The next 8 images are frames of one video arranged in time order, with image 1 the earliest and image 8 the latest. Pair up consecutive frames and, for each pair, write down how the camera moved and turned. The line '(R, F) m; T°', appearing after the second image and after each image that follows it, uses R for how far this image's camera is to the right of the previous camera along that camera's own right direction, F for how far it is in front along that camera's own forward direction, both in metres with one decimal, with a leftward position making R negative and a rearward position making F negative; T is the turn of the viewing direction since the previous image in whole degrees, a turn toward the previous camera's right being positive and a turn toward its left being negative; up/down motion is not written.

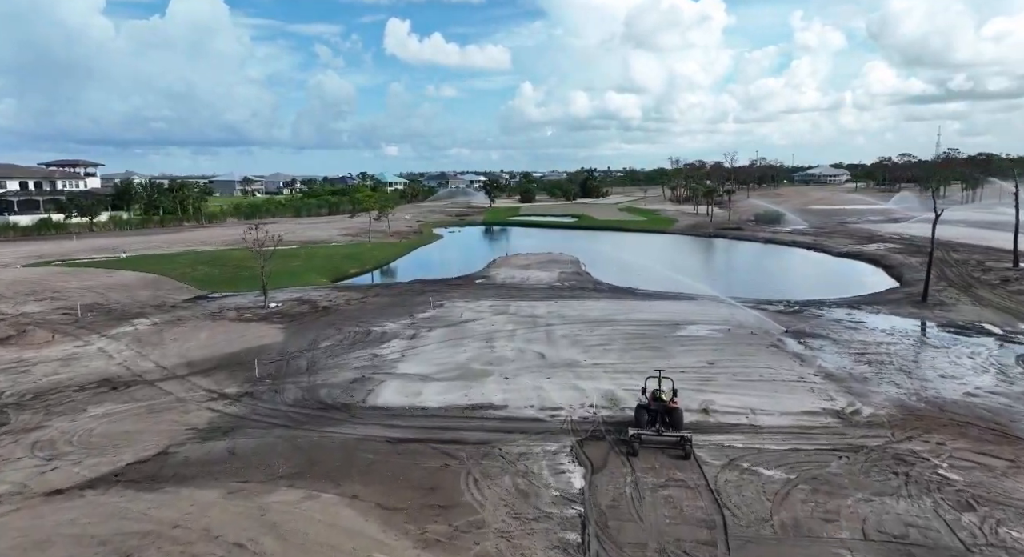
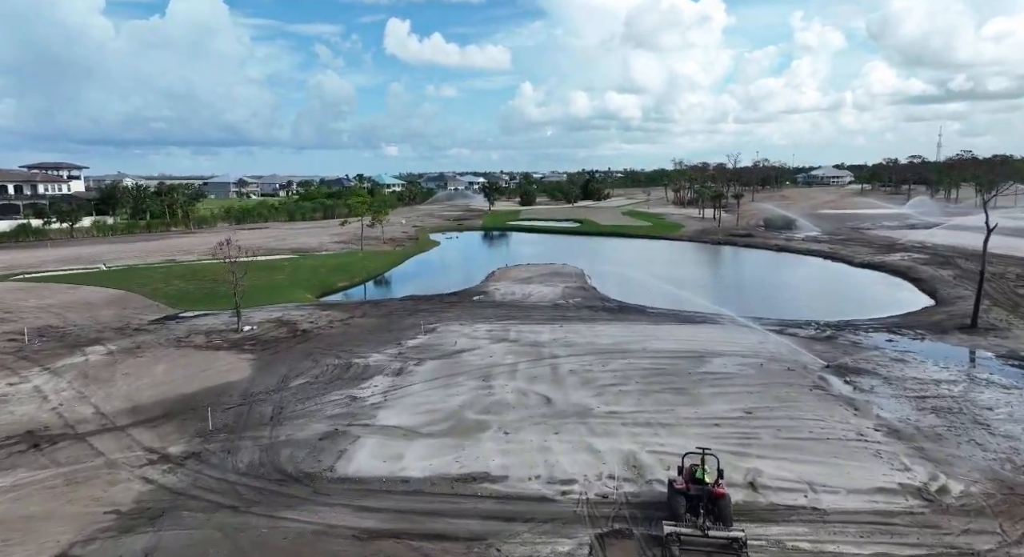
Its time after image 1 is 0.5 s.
(0.0, +3.0) m; 0°
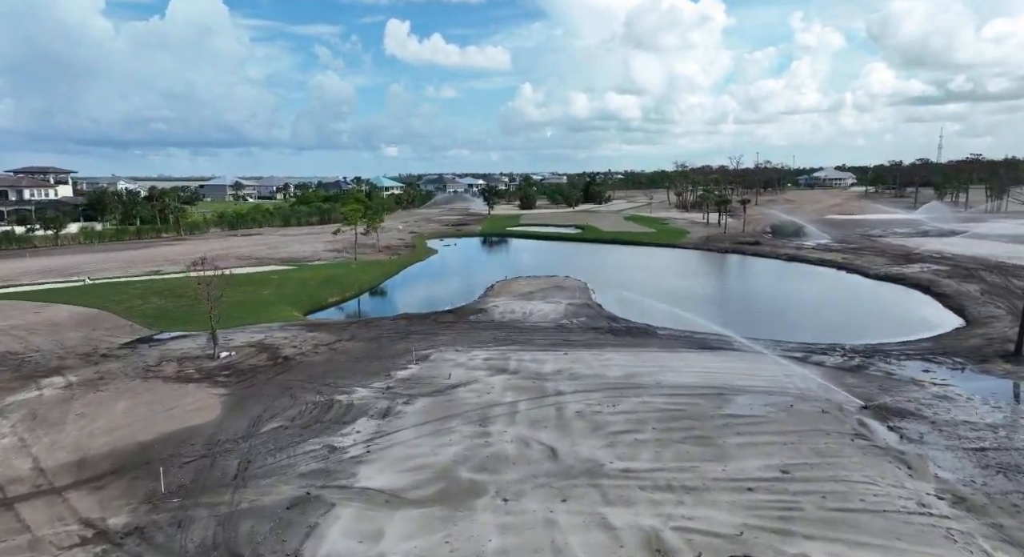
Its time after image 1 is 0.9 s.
(0.0, +2.2) m; 0°
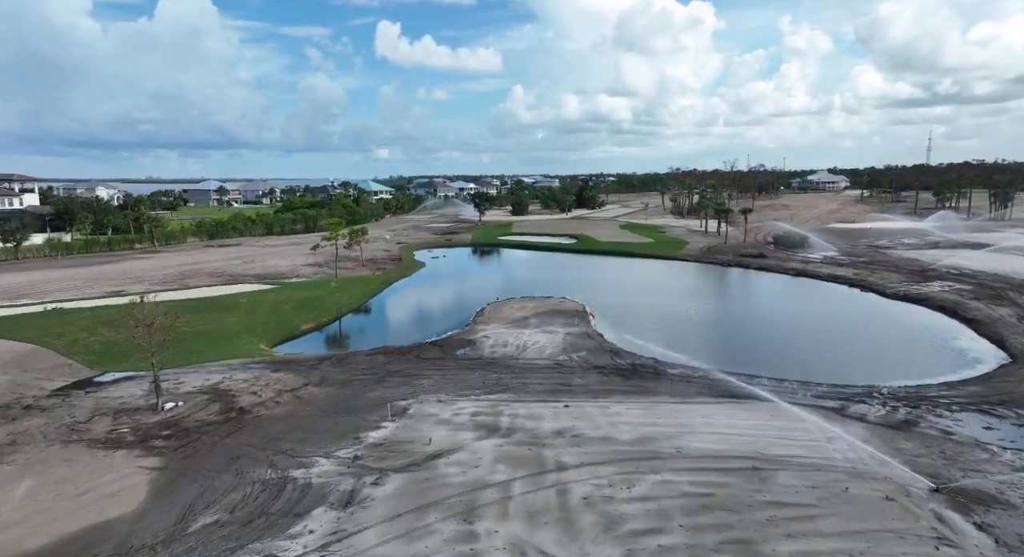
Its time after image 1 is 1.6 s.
(0.0, +3.4) m; +1°
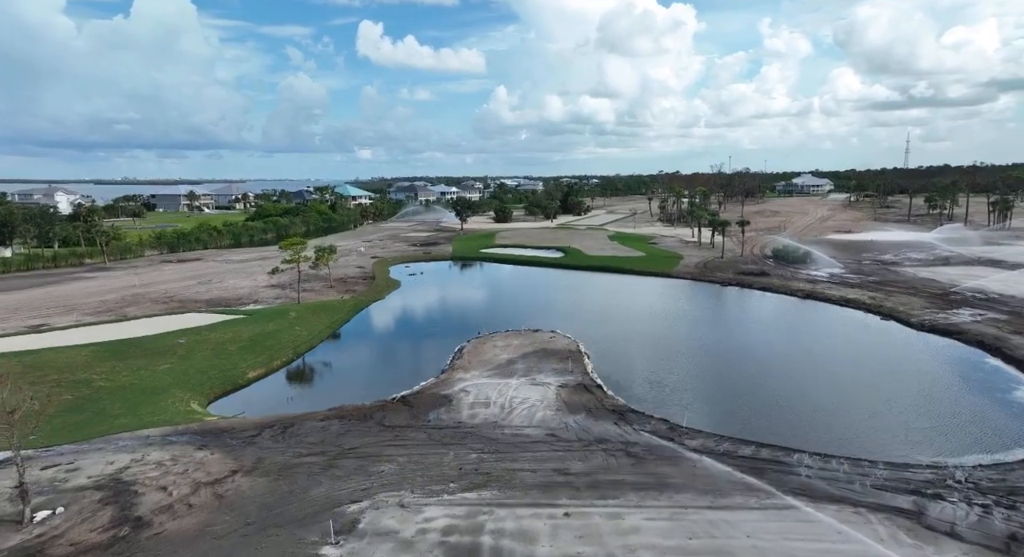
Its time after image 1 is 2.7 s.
(0.0, +4.9) m; +2°
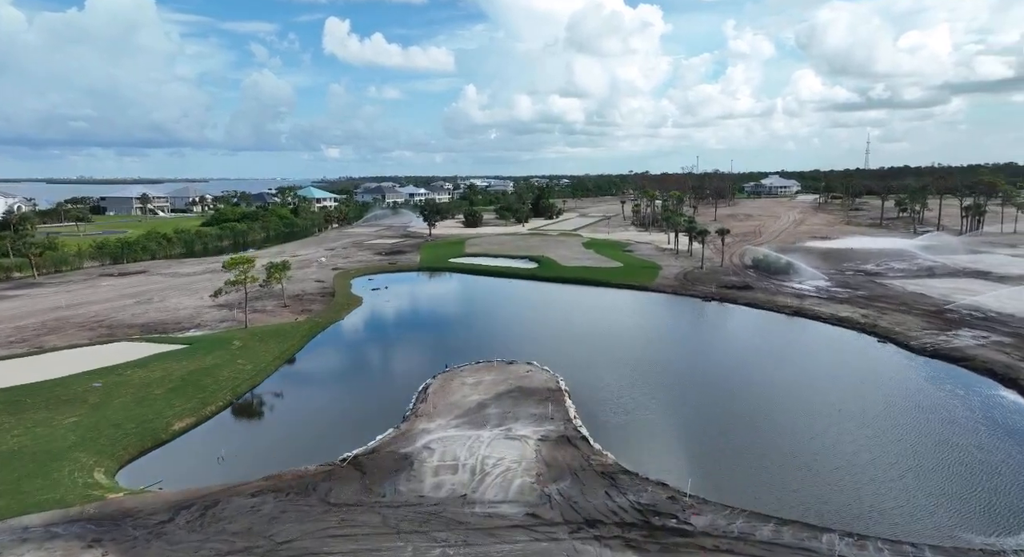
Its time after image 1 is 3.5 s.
(0.0, +3.8) m; +3°
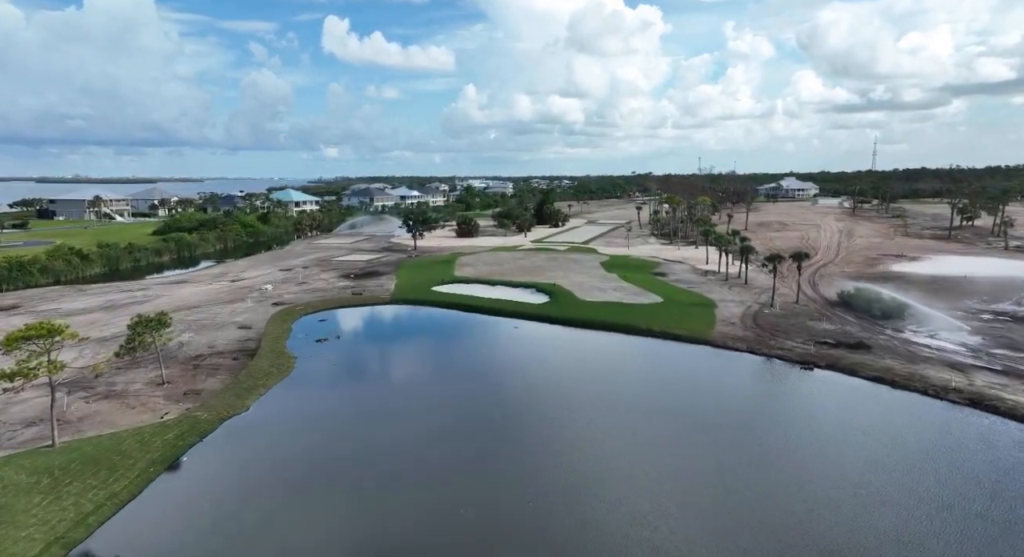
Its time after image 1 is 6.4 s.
(-0.3, +17.1) m; 0°
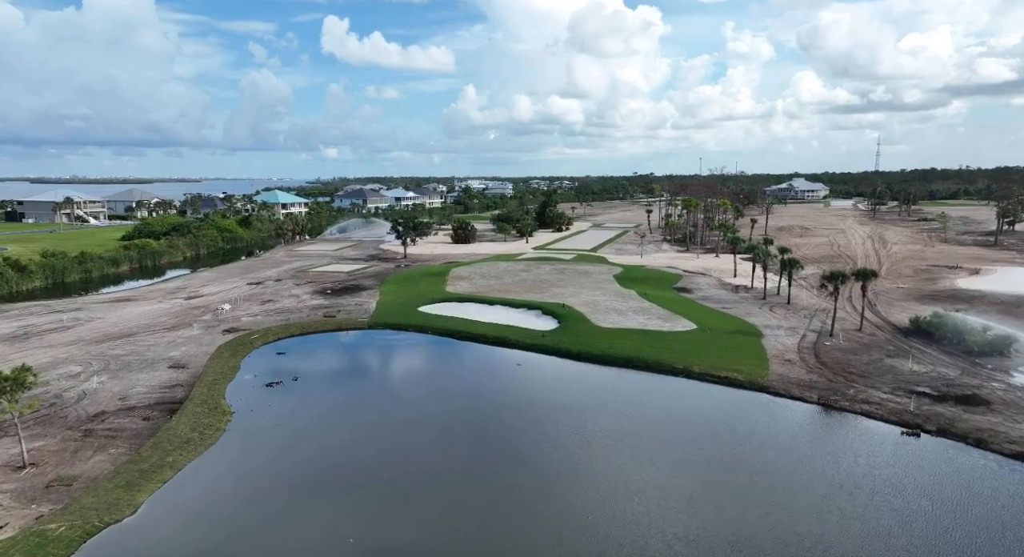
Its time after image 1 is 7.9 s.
(-0.2, +8.8) m; 0°
